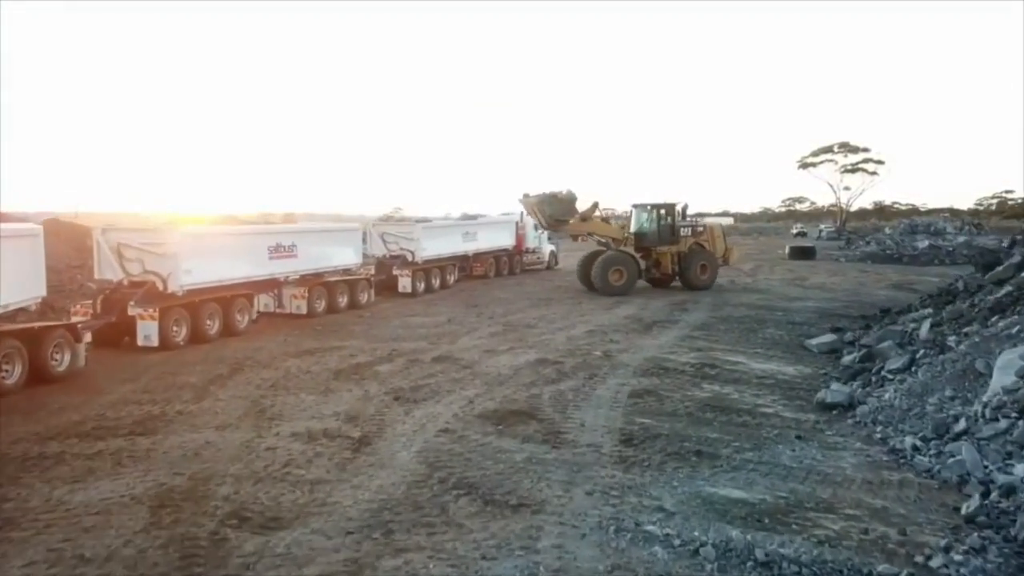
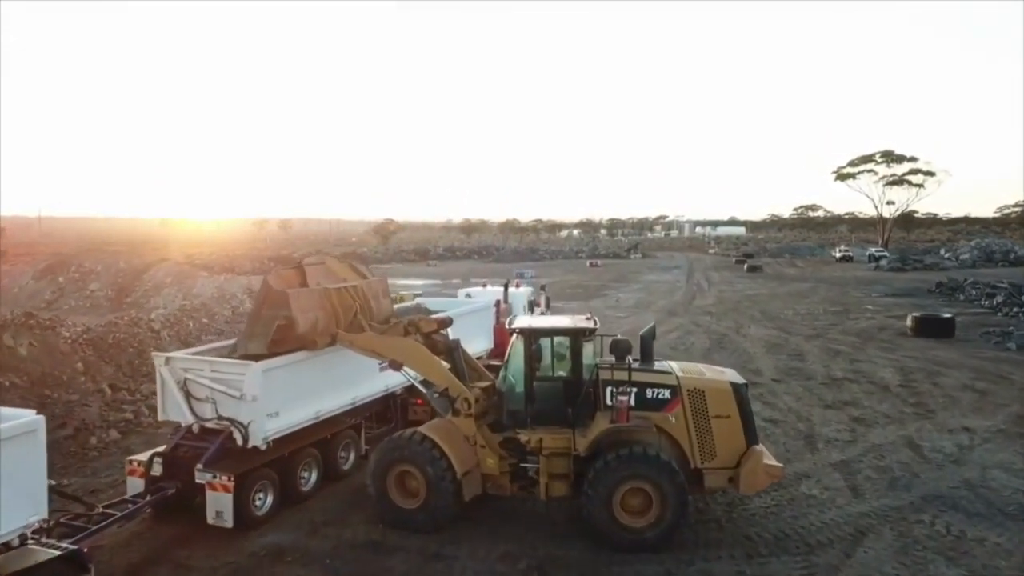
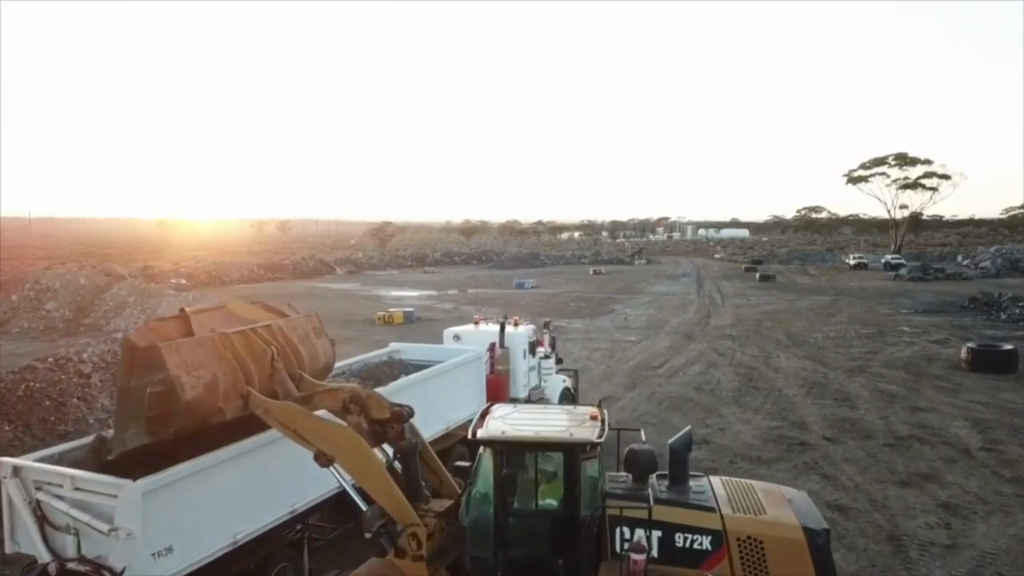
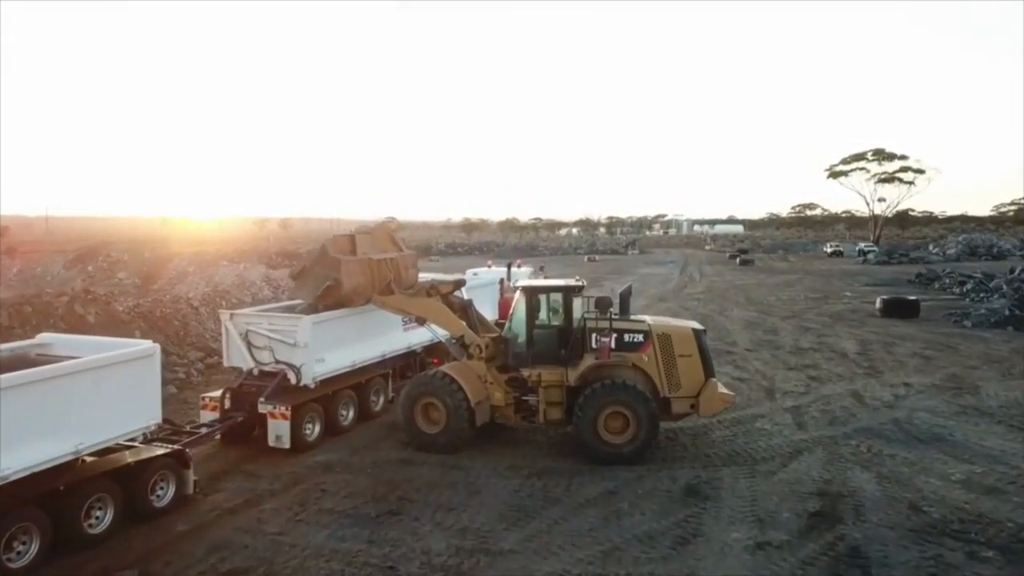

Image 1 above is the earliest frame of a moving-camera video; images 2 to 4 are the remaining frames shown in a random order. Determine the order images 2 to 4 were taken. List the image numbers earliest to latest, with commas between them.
4, 2, 3
